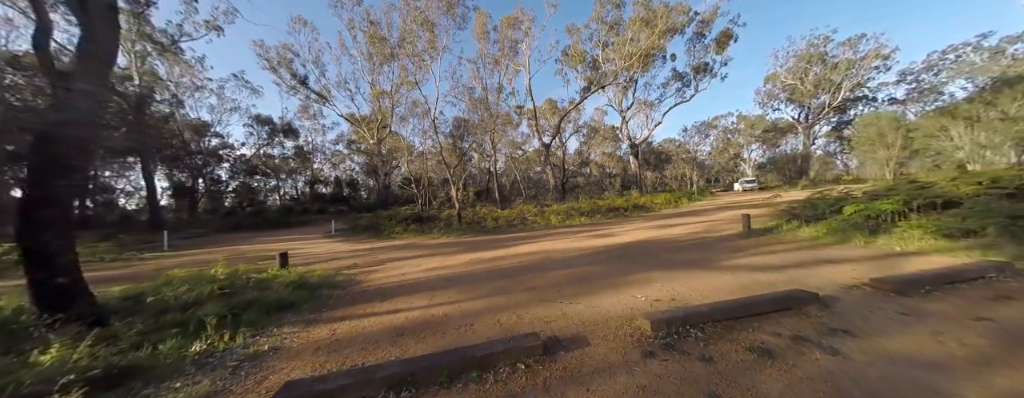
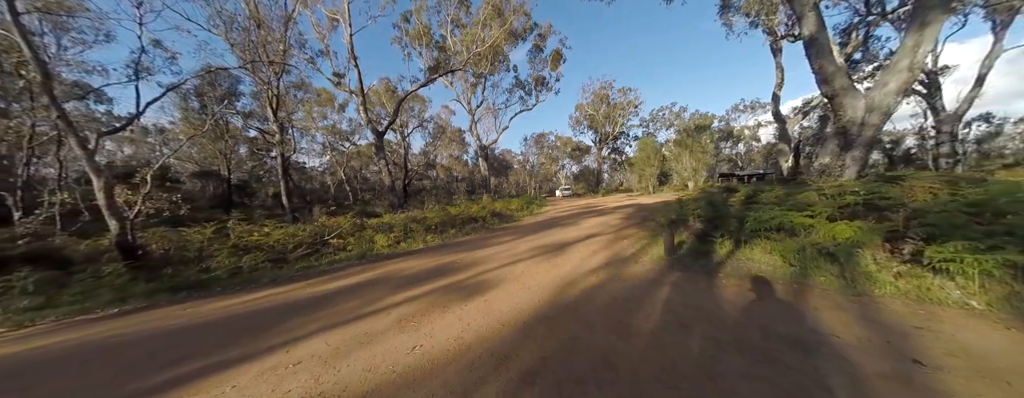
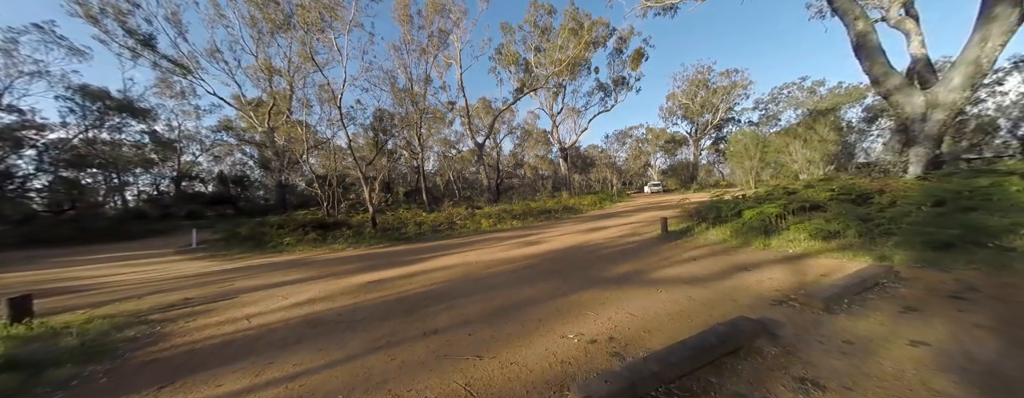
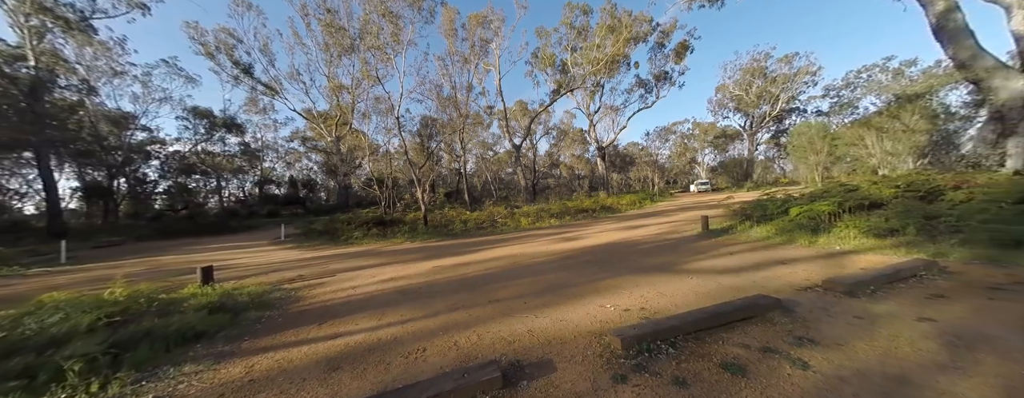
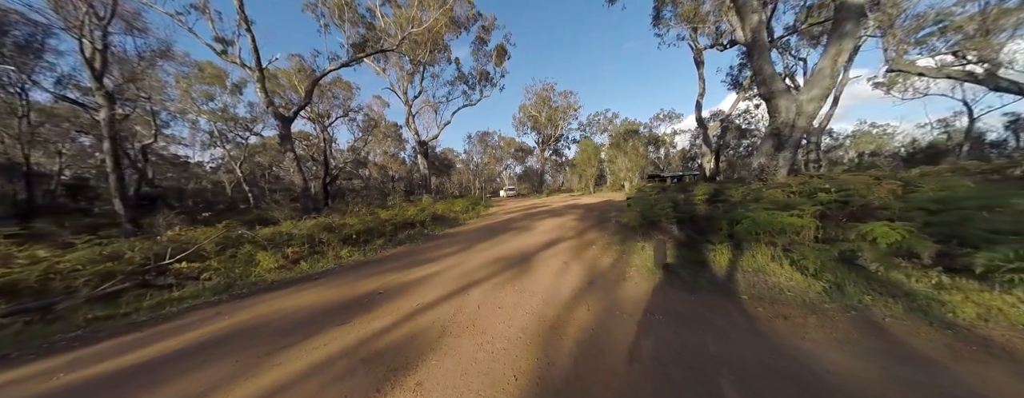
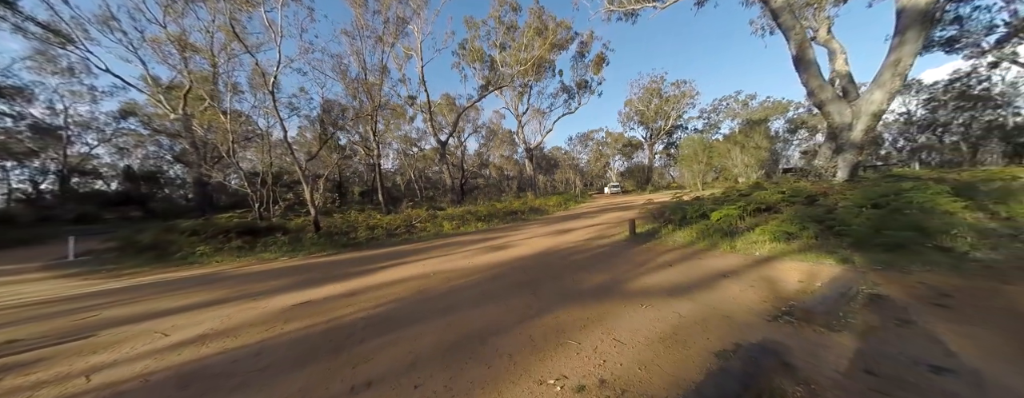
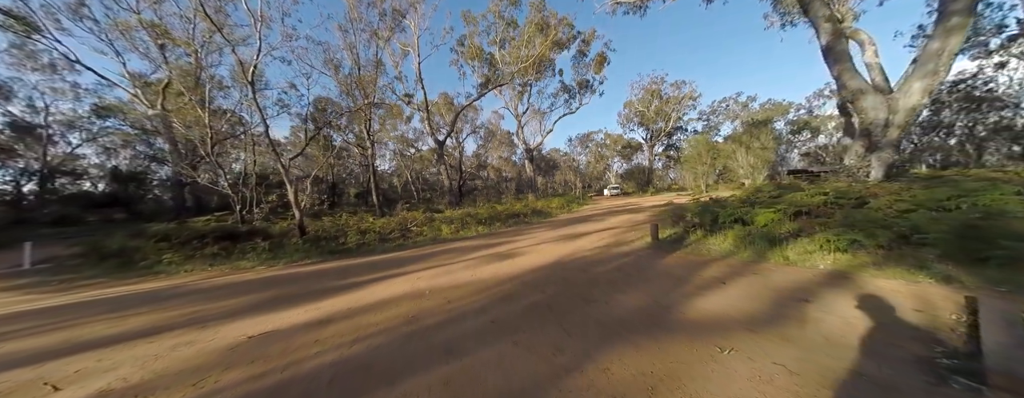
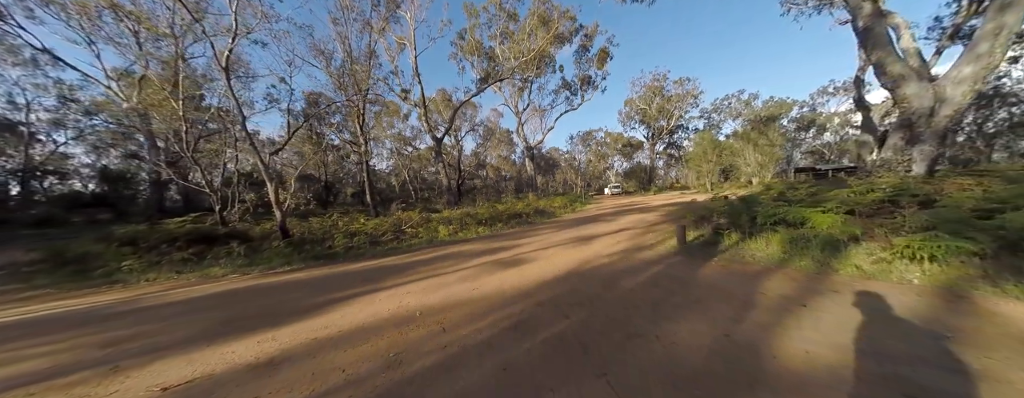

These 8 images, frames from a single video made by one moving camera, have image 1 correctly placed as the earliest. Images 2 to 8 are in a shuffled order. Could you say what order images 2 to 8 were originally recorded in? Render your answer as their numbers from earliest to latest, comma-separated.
4, 3, 6, 7, 8, 2, 5
